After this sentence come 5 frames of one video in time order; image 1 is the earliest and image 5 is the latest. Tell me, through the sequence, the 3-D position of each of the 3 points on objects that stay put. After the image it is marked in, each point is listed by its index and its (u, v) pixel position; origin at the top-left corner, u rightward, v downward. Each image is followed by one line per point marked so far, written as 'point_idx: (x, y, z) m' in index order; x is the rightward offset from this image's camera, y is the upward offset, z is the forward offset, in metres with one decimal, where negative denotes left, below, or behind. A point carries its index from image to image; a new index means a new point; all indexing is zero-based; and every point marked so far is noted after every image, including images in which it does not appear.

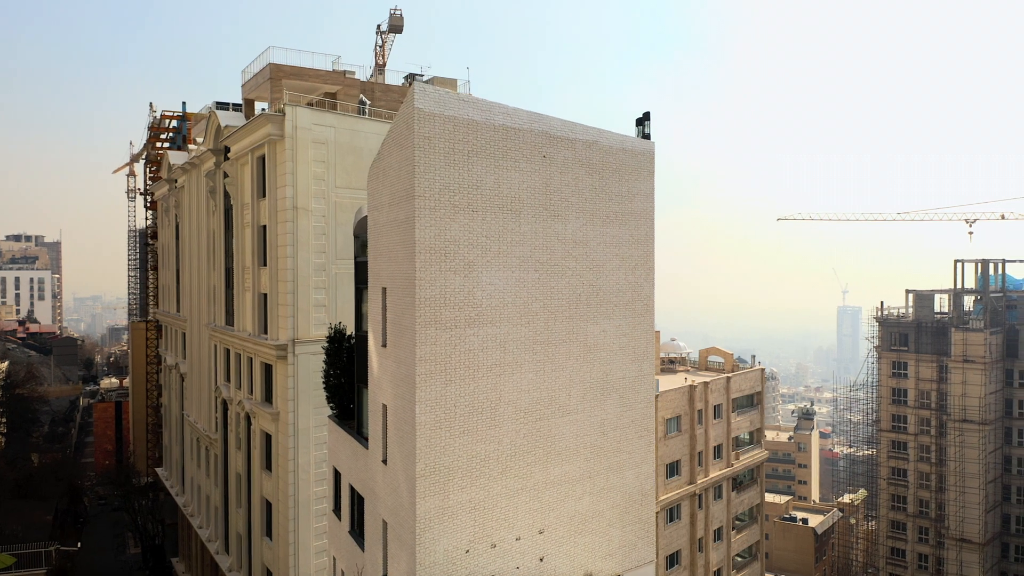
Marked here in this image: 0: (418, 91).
0: (-2.0, +4.2, +13.9) m
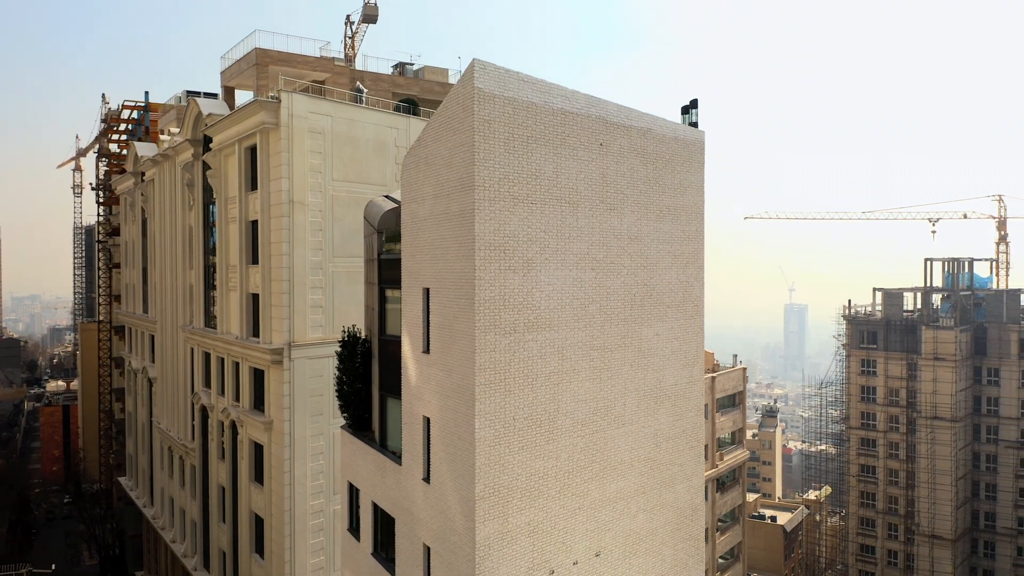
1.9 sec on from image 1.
0: (-0.6, +4.2, +12.4) m
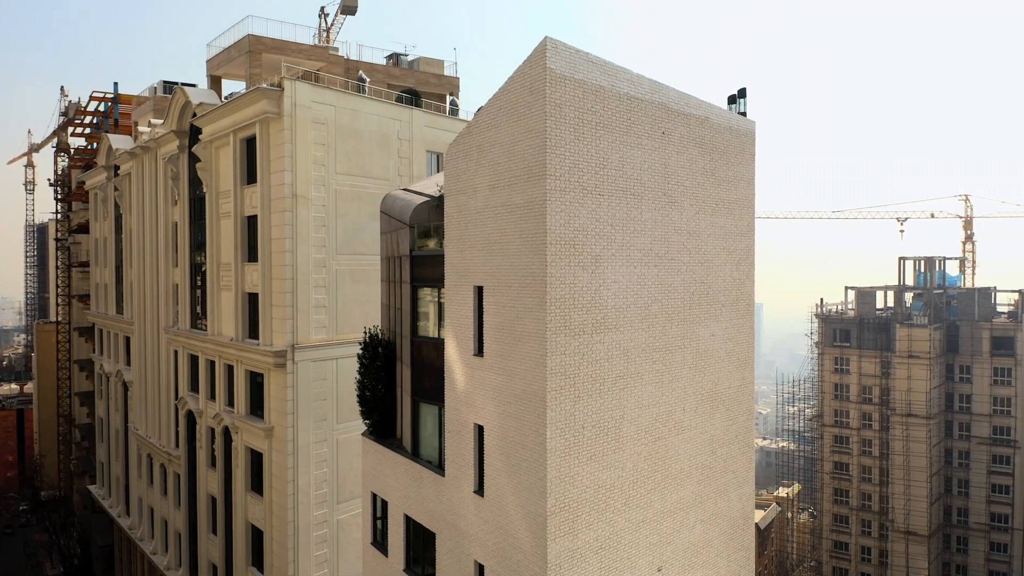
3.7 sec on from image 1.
0: (+0.7, +4.2, +11.4) m
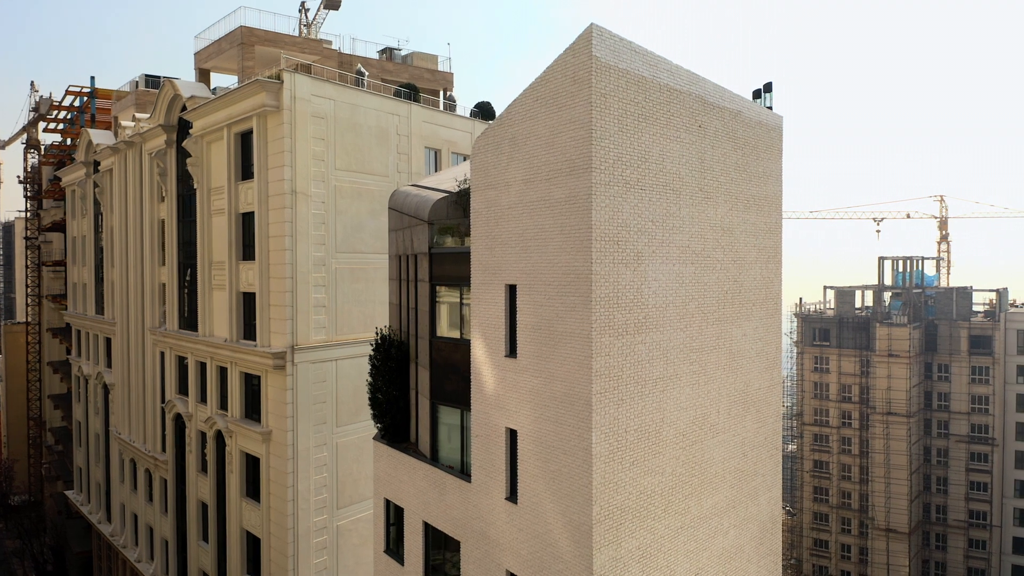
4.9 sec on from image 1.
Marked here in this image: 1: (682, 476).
0: (+1.4, +4.3, +10.9) m
1: (+3.4, -3.7, +12.9) m
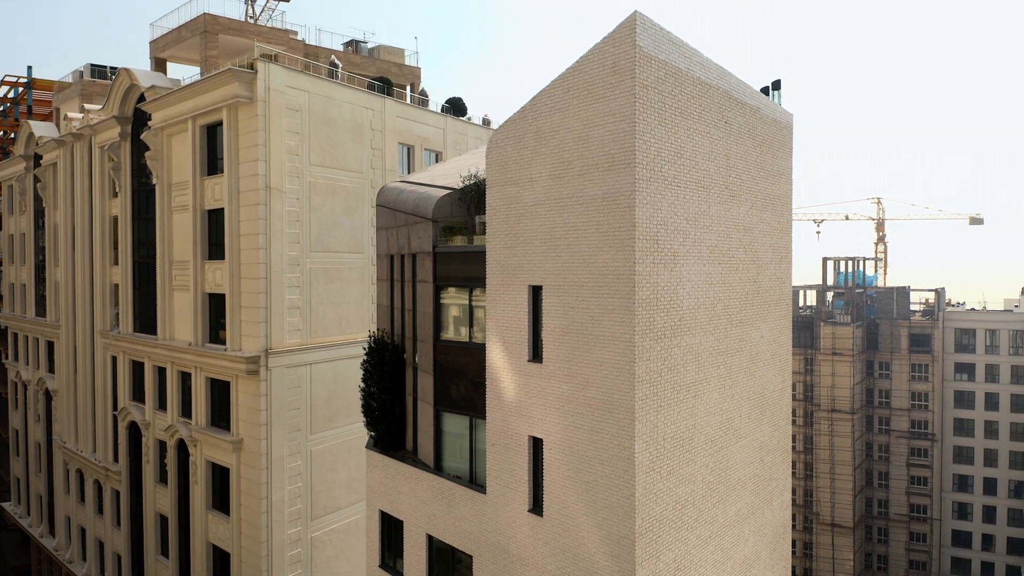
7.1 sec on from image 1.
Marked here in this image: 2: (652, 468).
0: (+2.0, +4.2, +10.3) m
1: (+3.8, -3.8, +12.5) m
2: (+2.3, -3.0, +10.7) m
